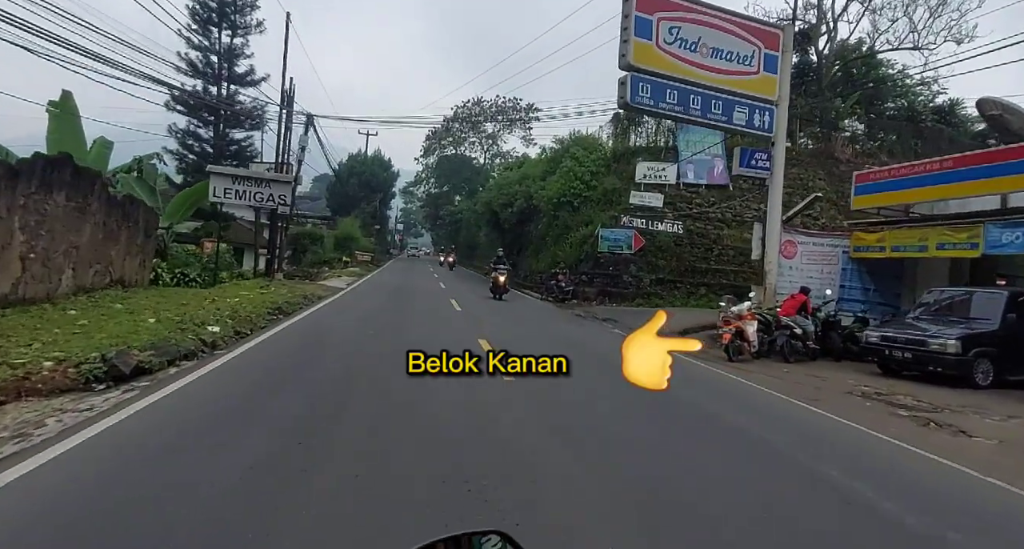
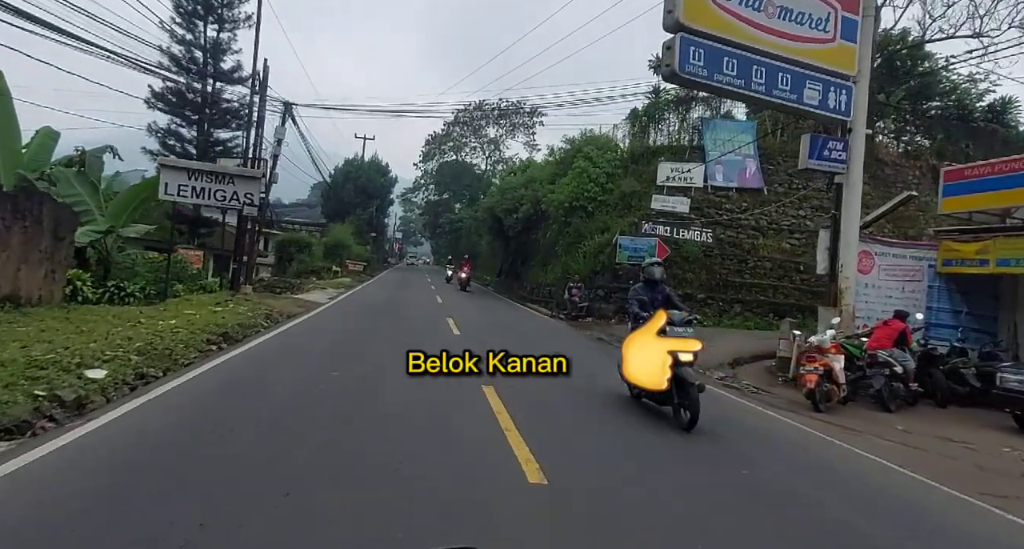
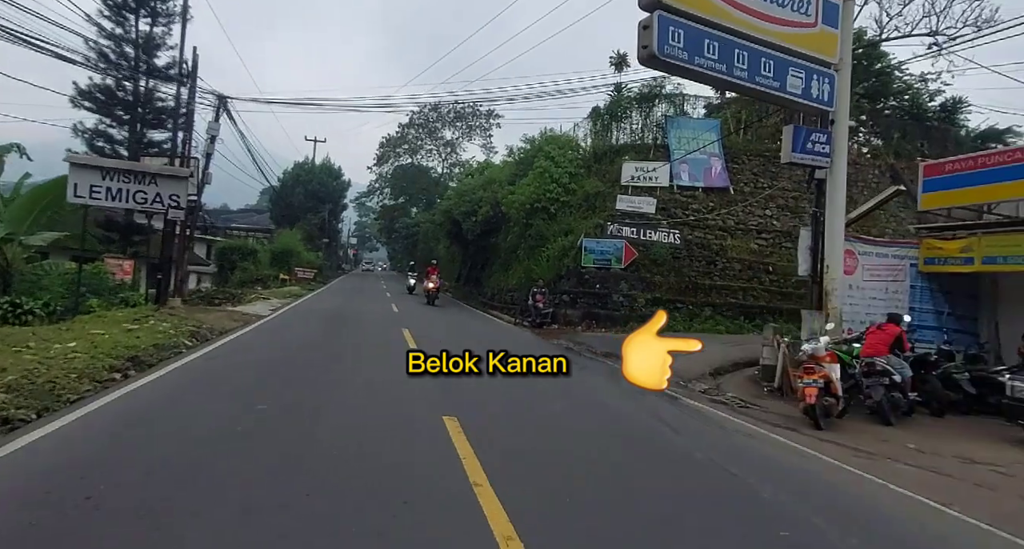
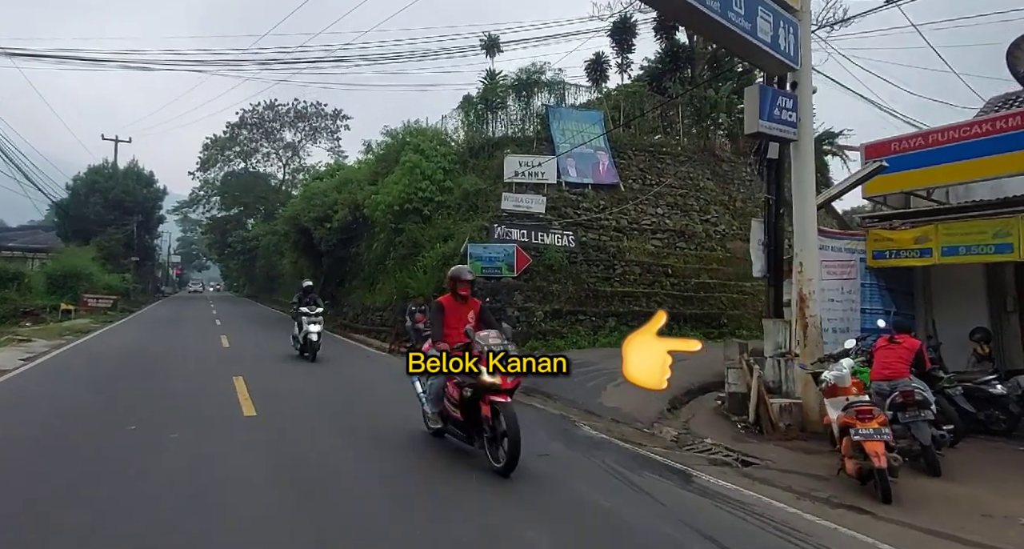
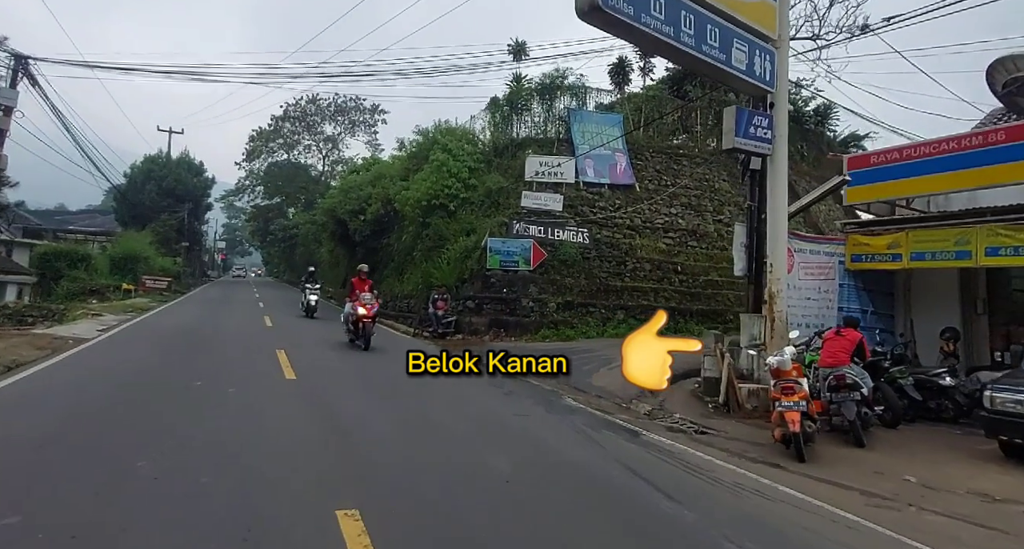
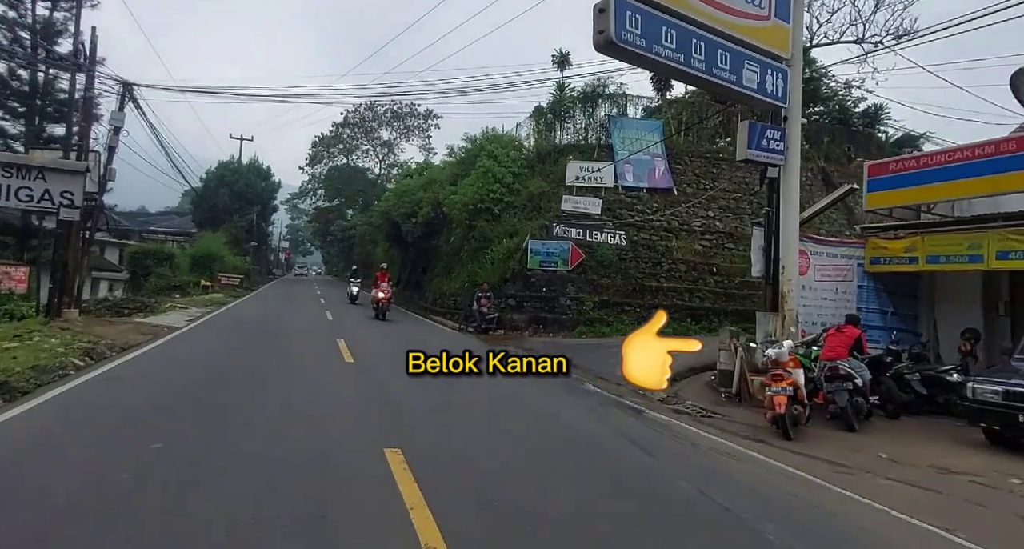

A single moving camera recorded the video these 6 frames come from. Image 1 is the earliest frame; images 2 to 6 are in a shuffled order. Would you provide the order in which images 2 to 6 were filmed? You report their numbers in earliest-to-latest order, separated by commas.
2, 3, 6, 5, 4
